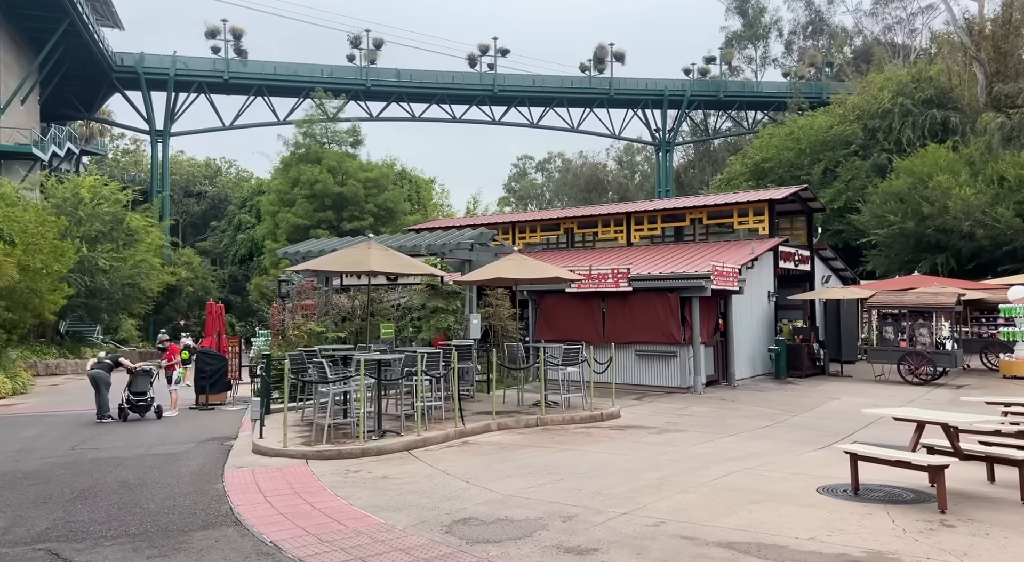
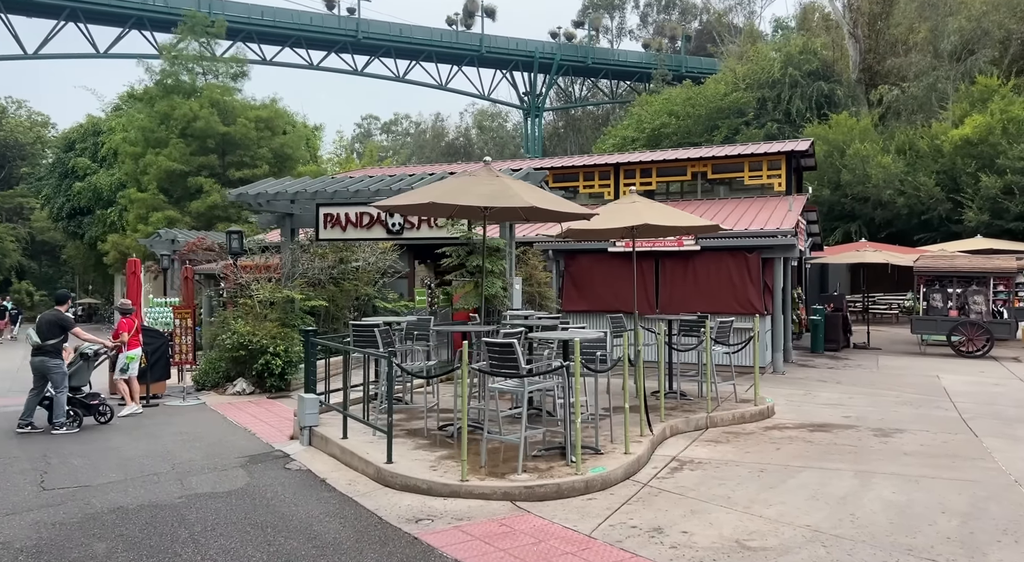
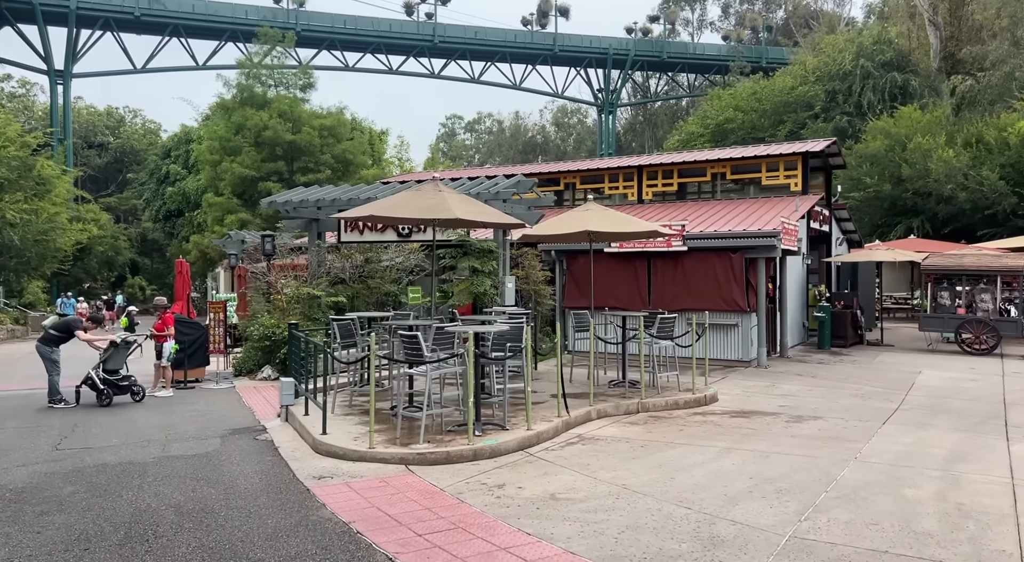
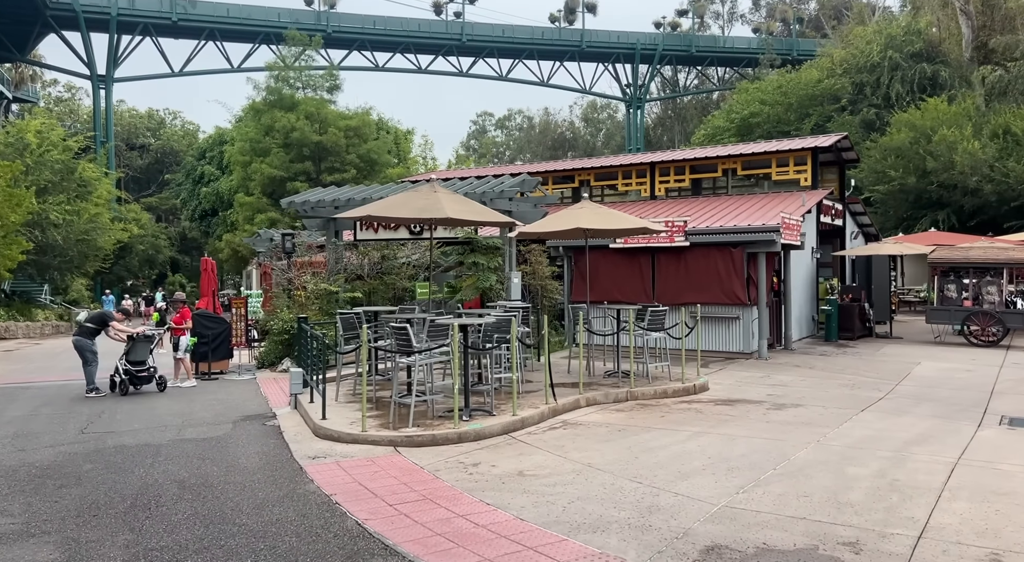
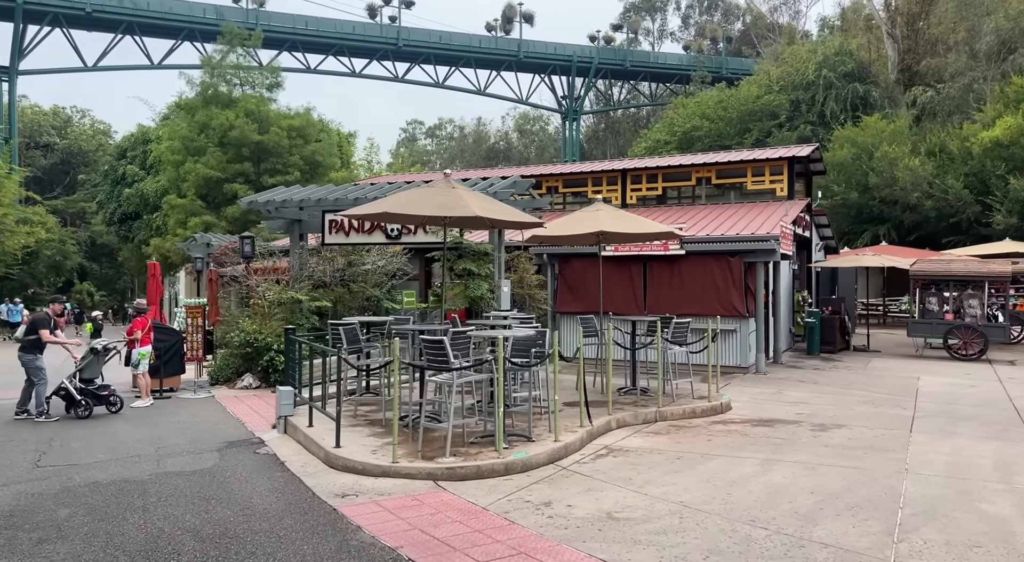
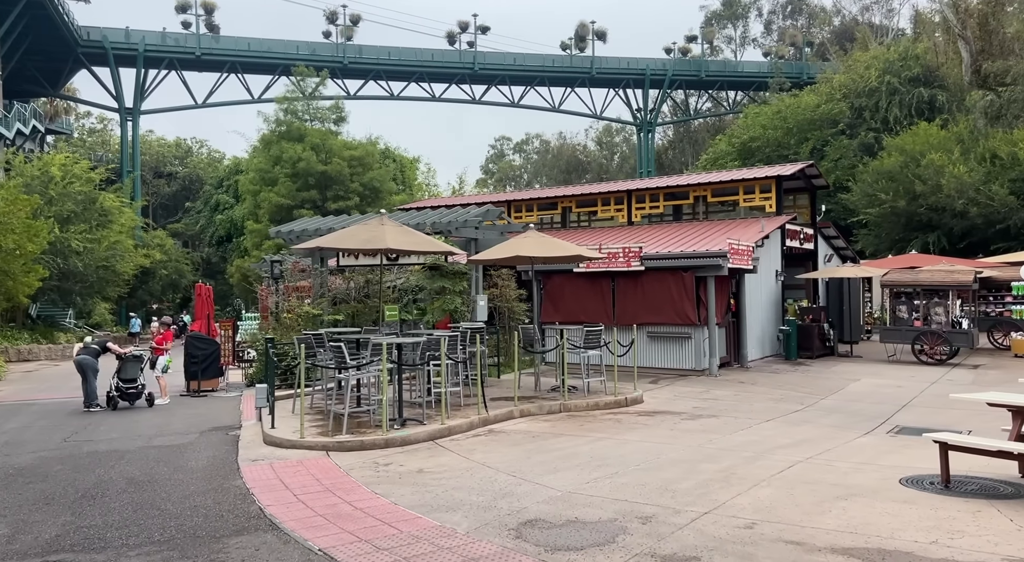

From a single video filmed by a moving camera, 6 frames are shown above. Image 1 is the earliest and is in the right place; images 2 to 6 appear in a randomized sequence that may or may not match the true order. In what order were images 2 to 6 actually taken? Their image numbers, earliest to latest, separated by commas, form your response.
6, 4, 3, 5, 2
